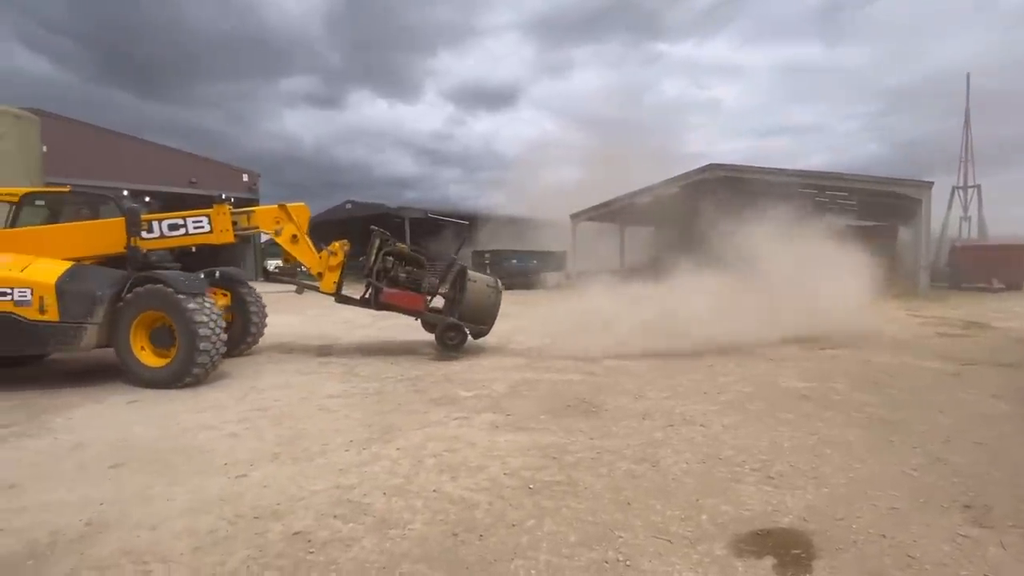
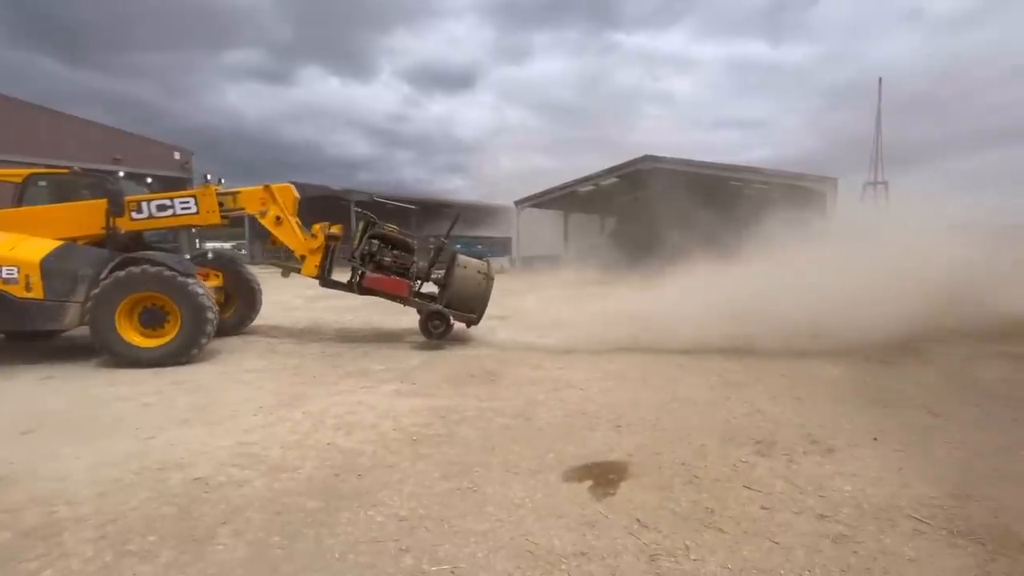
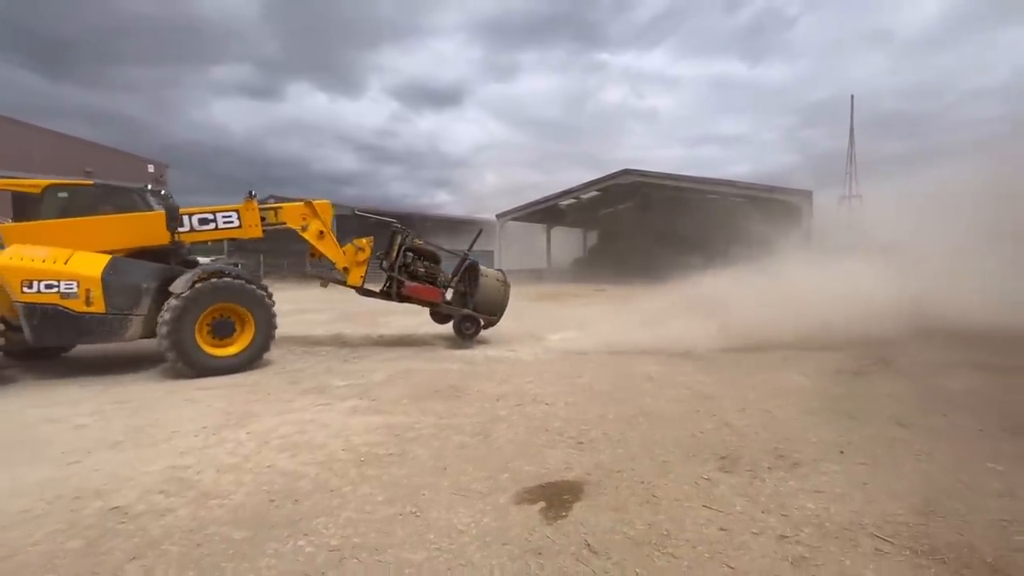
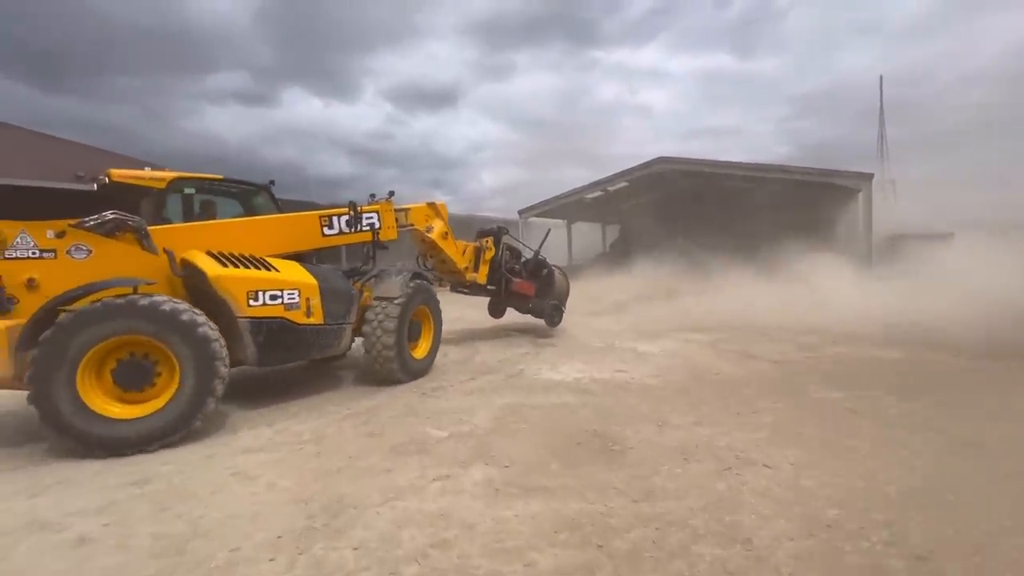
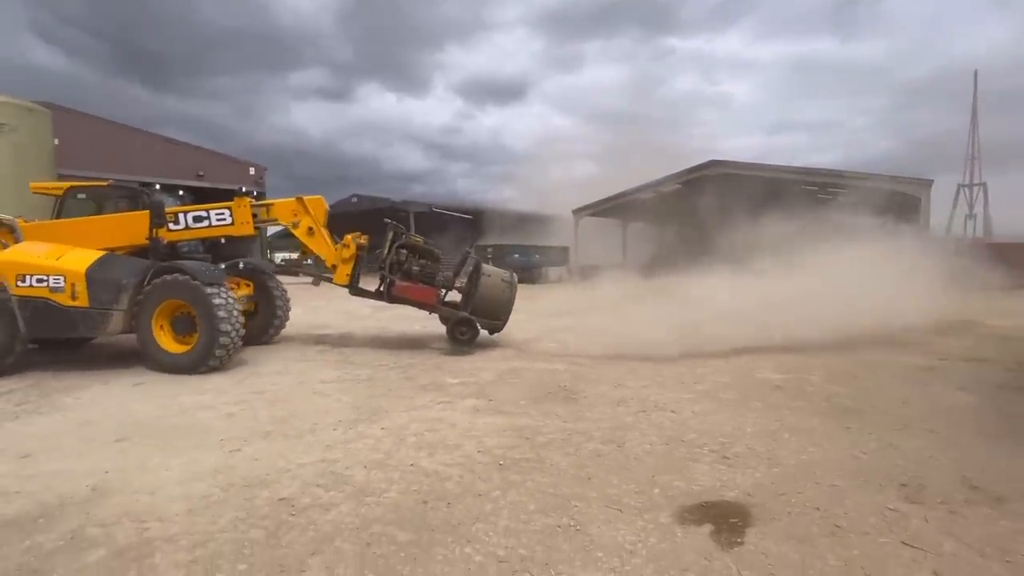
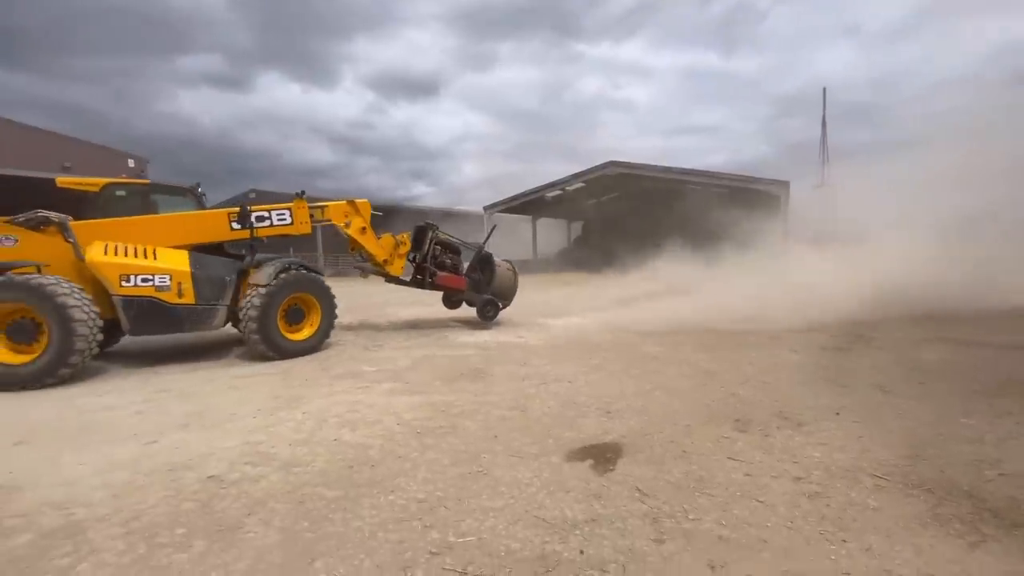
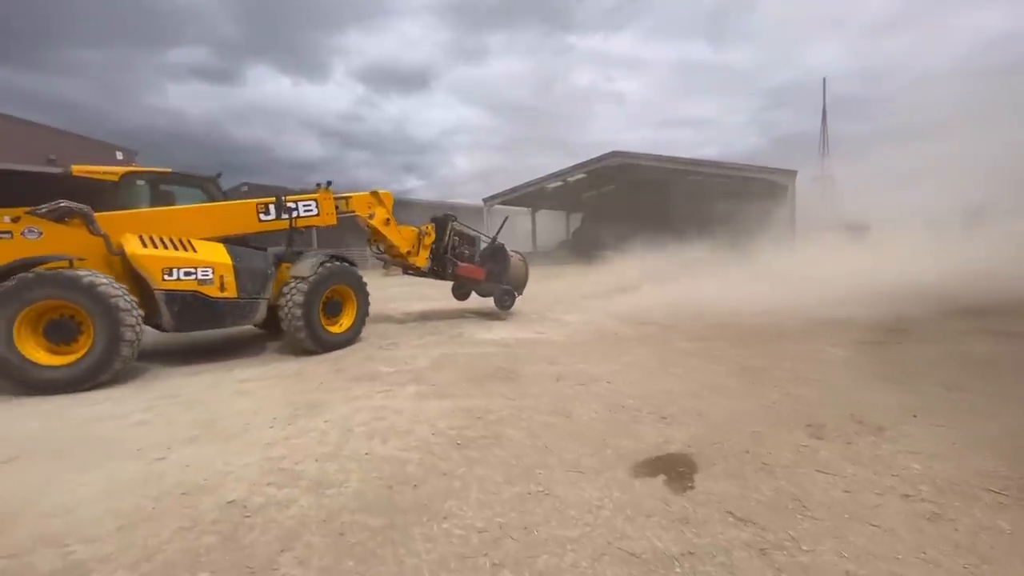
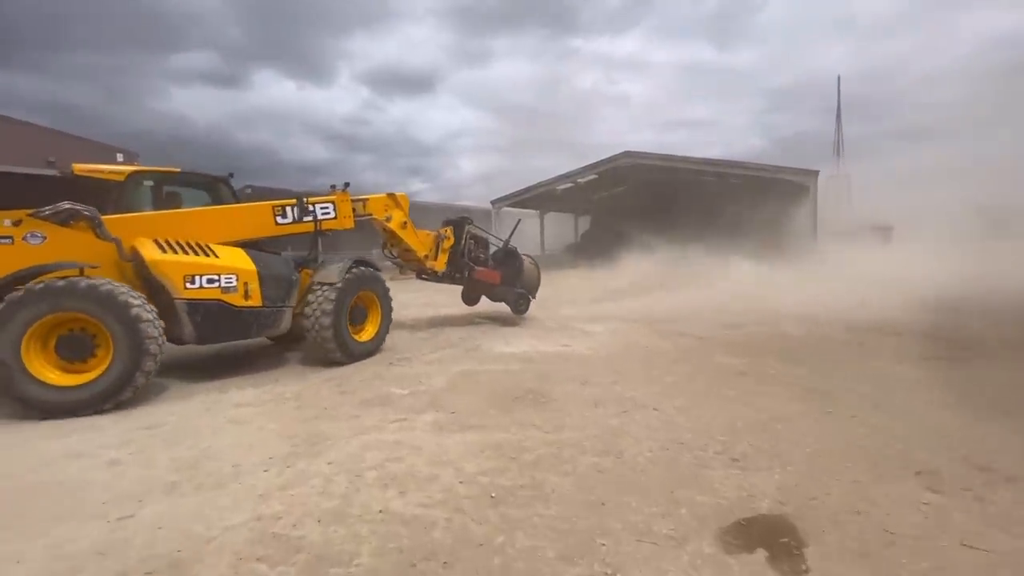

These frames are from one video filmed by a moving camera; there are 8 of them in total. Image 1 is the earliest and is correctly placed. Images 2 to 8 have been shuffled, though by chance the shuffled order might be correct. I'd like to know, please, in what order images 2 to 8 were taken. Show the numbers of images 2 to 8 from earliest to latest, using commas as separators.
5, 2, 3, 6, 7, 8, 4
